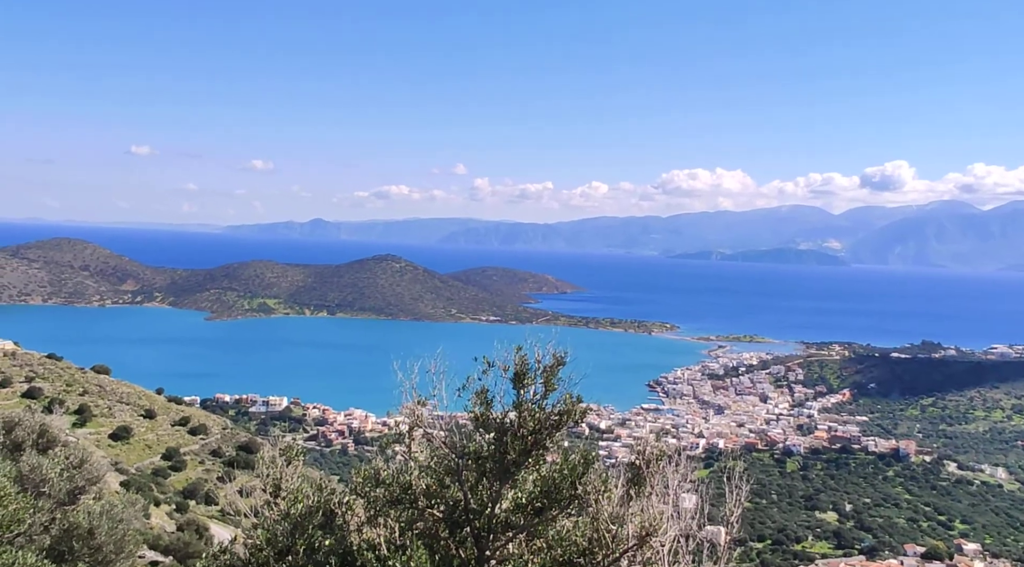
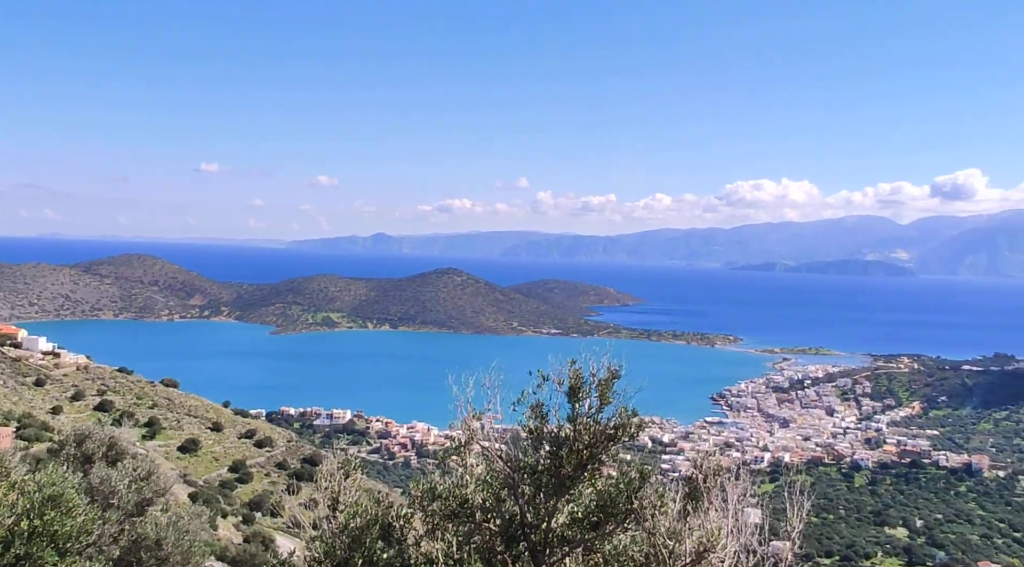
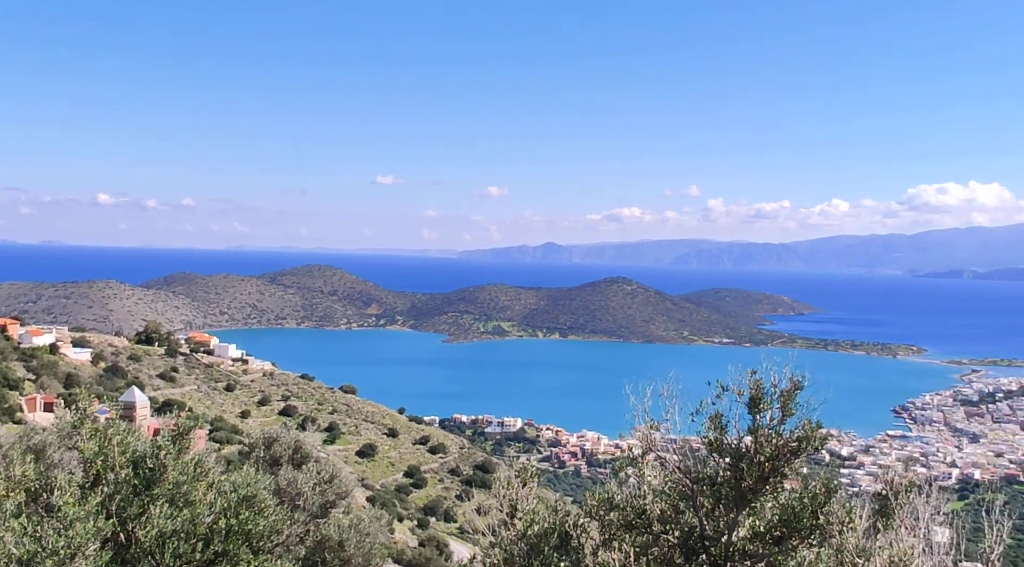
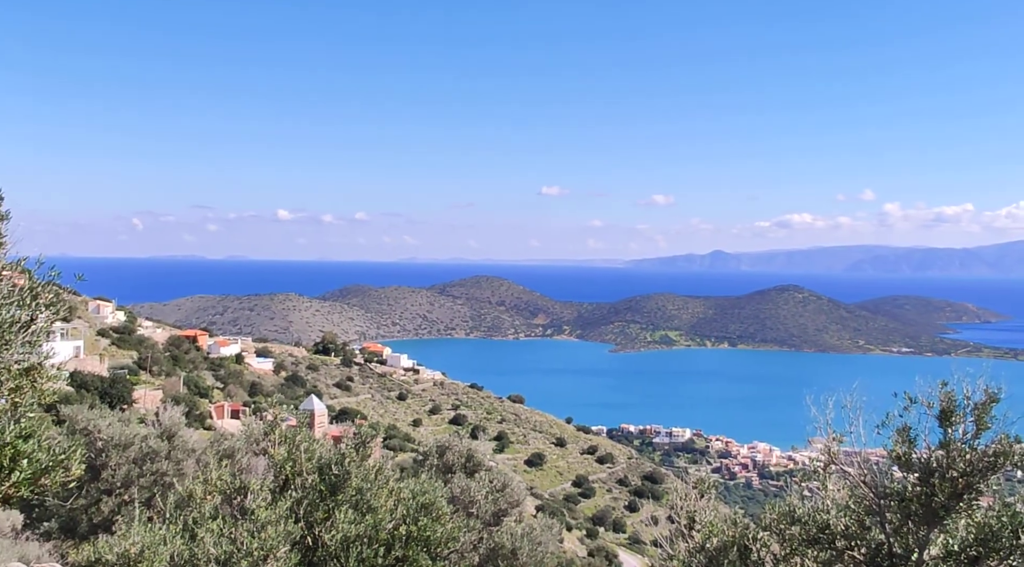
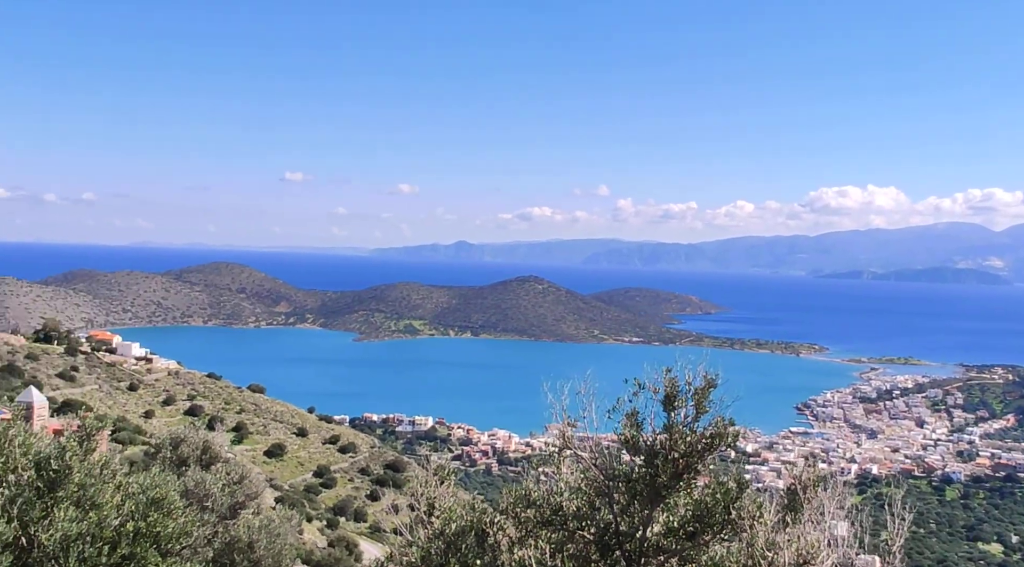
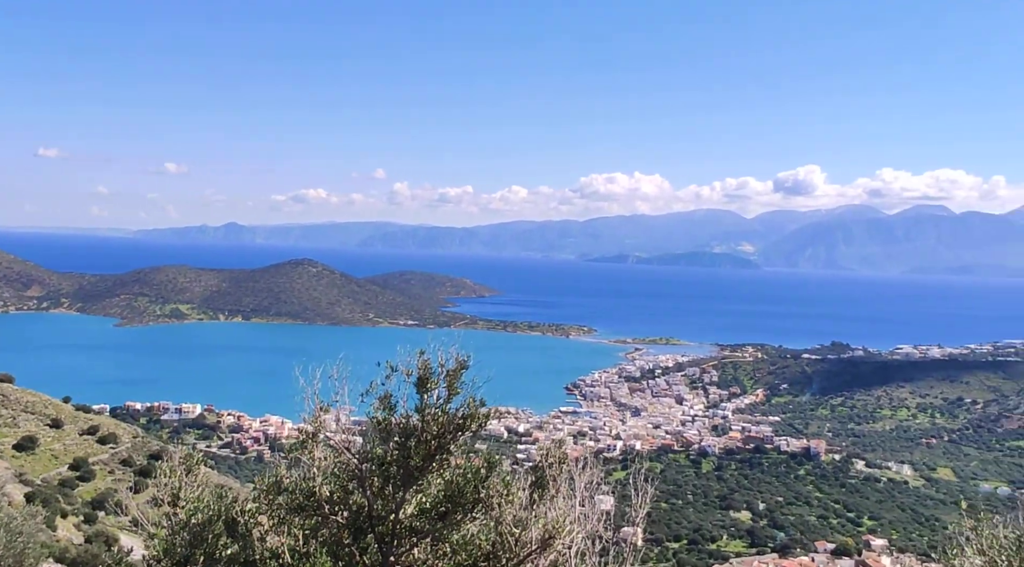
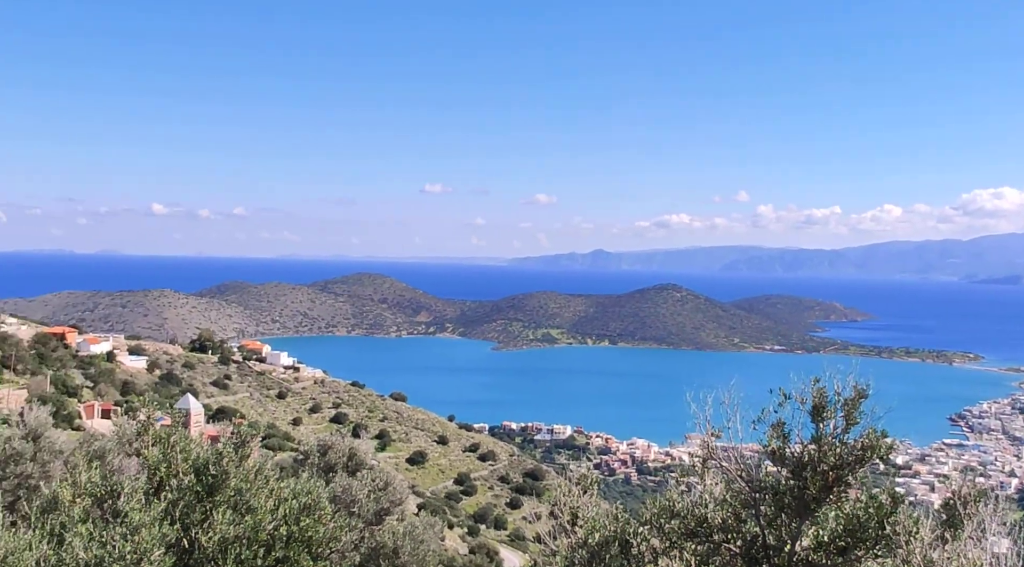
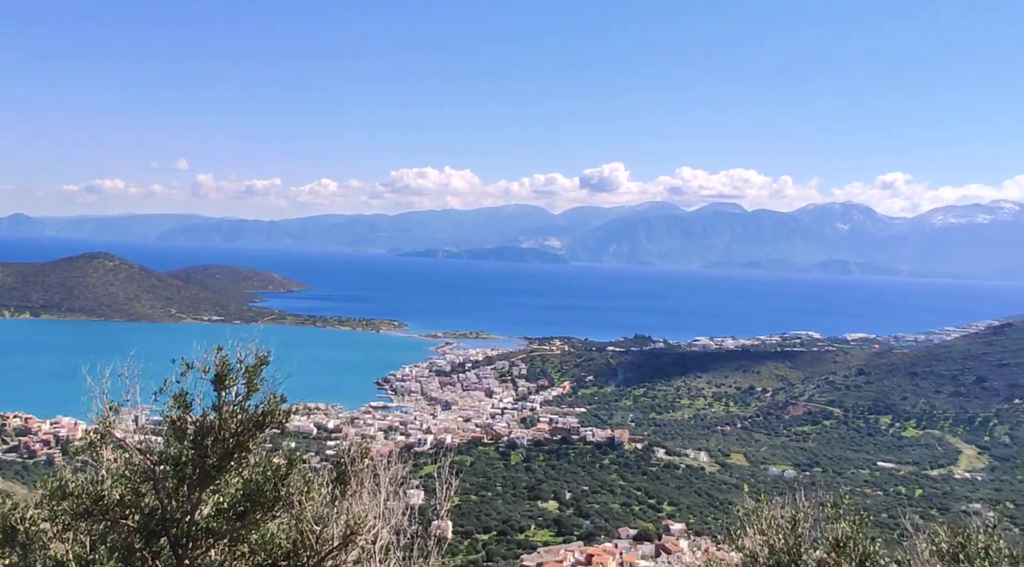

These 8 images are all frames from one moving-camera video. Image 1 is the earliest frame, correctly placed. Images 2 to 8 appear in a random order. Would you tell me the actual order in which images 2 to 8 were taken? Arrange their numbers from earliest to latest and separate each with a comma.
5, 7, 4, 3, 2, 6, 8
